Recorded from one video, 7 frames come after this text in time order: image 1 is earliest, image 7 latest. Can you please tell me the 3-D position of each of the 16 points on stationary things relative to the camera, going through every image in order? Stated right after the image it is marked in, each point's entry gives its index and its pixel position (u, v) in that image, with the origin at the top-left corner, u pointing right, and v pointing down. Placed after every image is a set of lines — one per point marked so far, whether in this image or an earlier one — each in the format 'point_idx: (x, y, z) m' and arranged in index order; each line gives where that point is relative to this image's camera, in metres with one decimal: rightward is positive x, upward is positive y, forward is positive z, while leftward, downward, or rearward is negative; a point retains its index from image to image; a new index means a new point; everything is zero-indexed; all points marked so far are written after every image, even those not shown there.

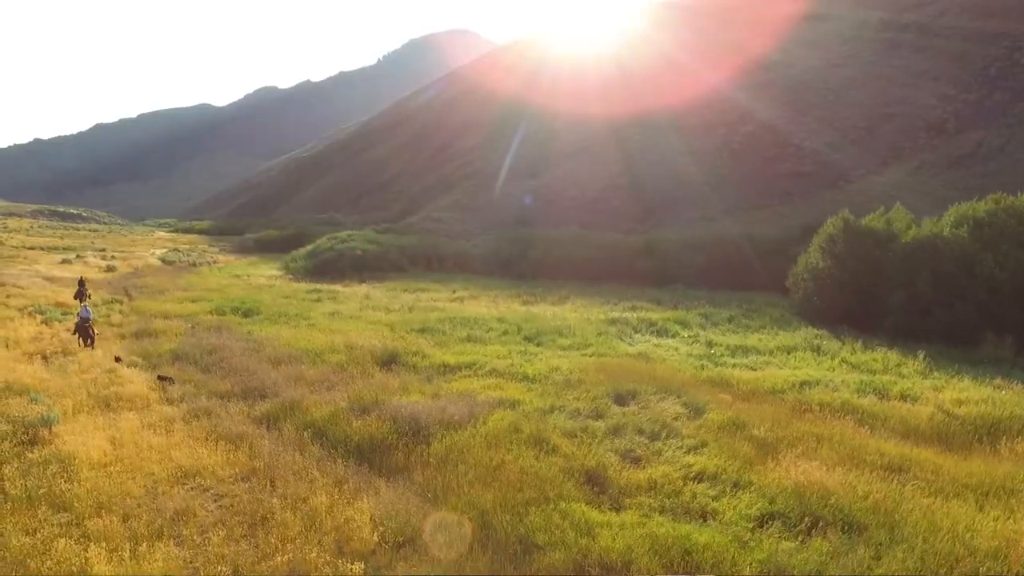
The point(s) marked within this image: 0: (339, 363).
0: (-15.6, -6.8, +13.3) m
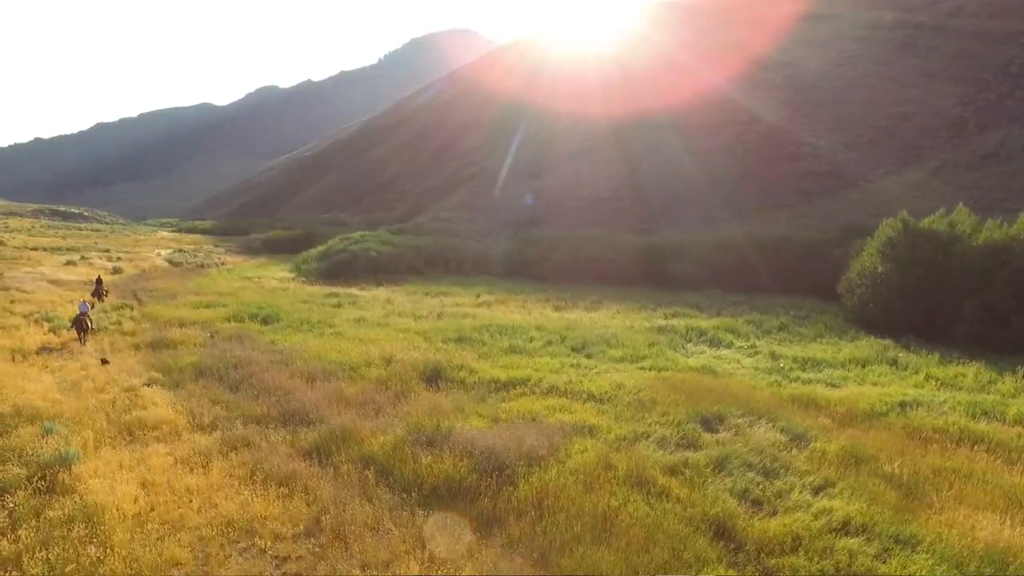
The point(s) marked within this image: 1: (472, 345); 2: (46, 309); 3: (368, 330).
0: (-10.7, -7.5, +12.1) m
1: (-4.2, -6.1, +15.9) m
2: (-61.0, -2.9, +19.2) m
3: (-17.1, -5.1, +17.5) m
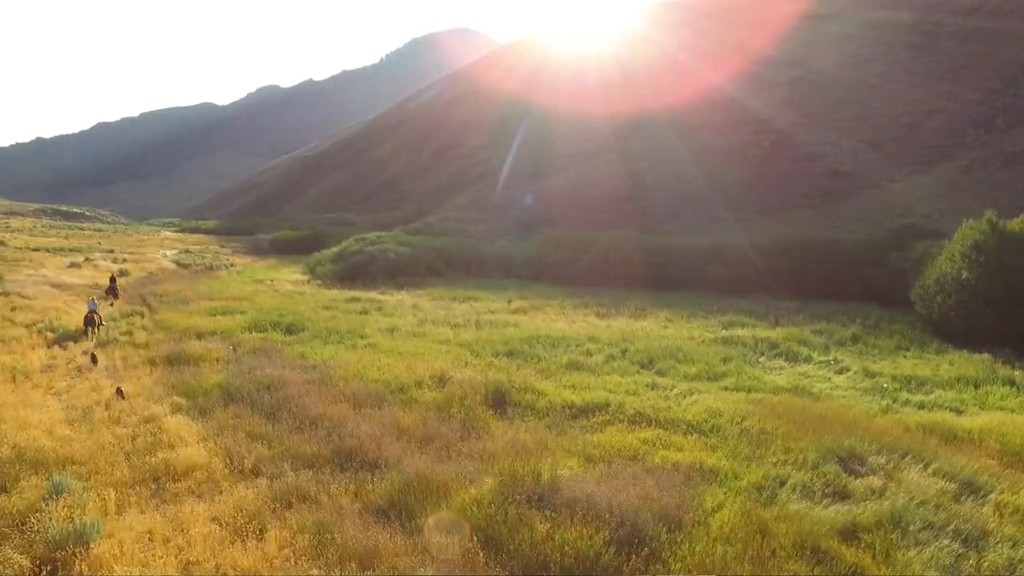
0: (-5.1, -8.2, +10.4) m
1: (+1.4, -6.9, +14.3) m
2: (-55.4, -3.6, +17.5) m
3: (-11.5, -5.9, +15.8) m
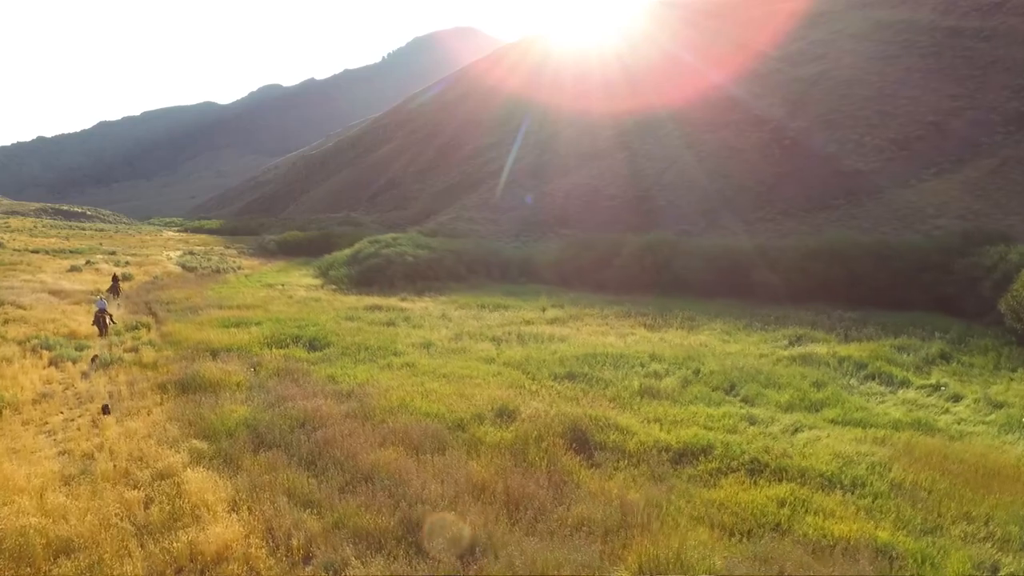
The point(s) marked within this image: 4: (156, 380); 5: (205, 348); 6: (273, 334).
0: (+0.1, -9.4, +8.6) m
1: (+6.6, -8.0, +12.5) m
2: (-50.1, -4.7, +15.8) m
3: (-6.2, -7.0, +14.0) m
4: (-28.8, -7.4, +11.9) m
5: (-31.0, -6.0, +14.8) m
6: (-26.8, -5.2, +16.4) m
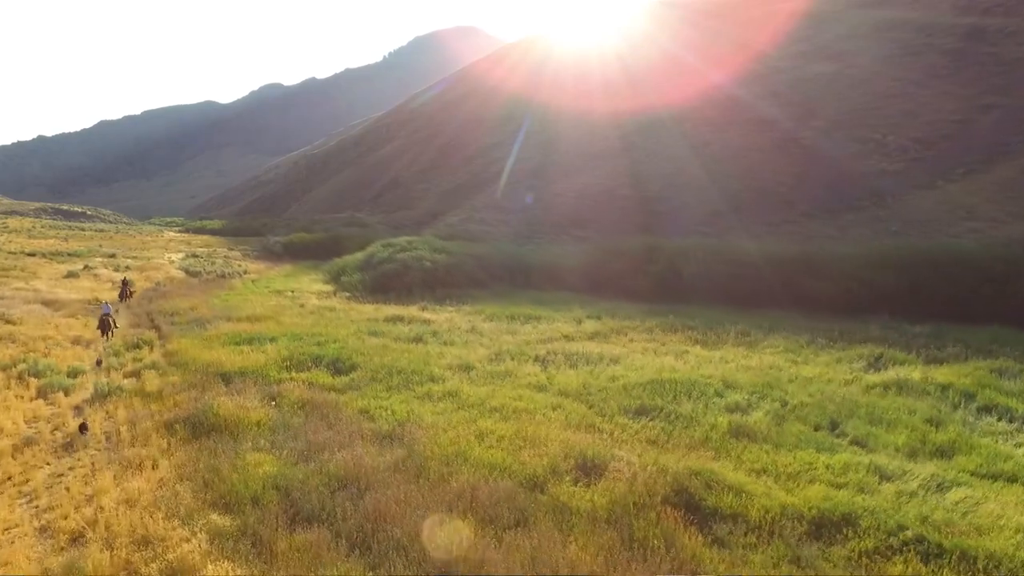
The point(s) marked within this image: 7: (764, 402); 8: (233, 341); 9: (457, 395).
0: (+4.8, -10.9, +6.8) m
1: (+11.3, -9.5, +10.7) m
2: (-45.4, -6.0, +14.0) m
3: (-1.5, -8.5, +12.2) m
4: (-24.1, -8.8, +10.1) m
5: (-26.3, -7.4, +13.0) m
6: (-22.1, -6.6, +14.6) m
7: (+20.2, -9.1, +11.7) m
8: (-31.1, -5.9, +16.4) m
9: (-4.5, -8.7, +11.9) m
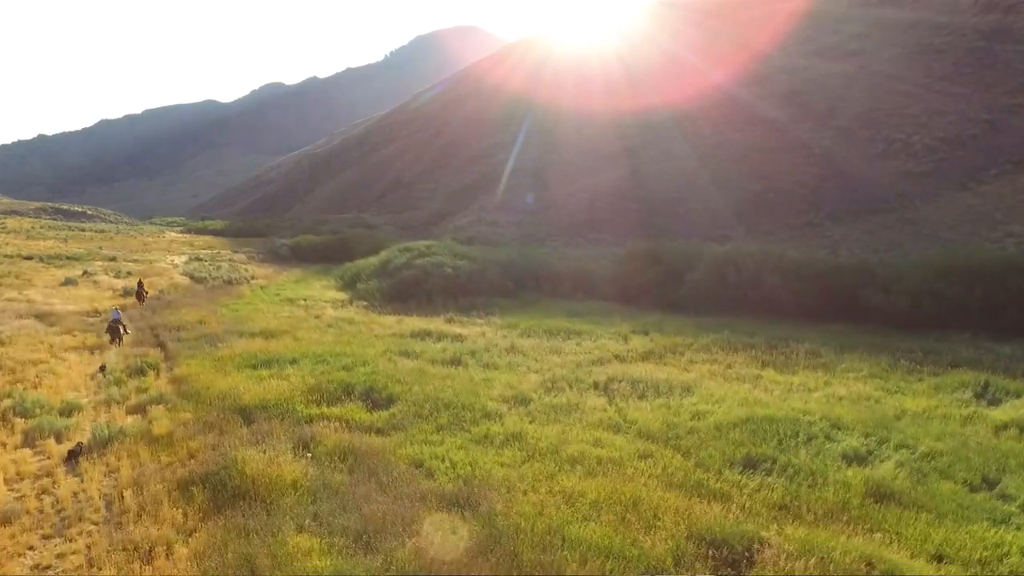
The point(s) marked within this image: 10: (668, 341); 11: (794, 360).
0: (+9.9, -12.5, +5.0) m
1: (+16.4, -11.1, +8.8) m
2: (-40.3, -7.5, +12.2) m
3: (+3.6, -10.1, +10.4) m
4: (-18.9, -10.4, +8.3) m
5: (-21.1, -8.9, +11.1) m
6: (-16.9, -8.1, +12.8) m
7: (+25.3, -10.8, +9.8) m
8: (-25.9, -7.5, +14.5) m
9: (+0.6, -10.3, +10.0) m
10: (+19.6, -6.5, +18.4) m
11: (+31.3, -7.9, +16.3) m
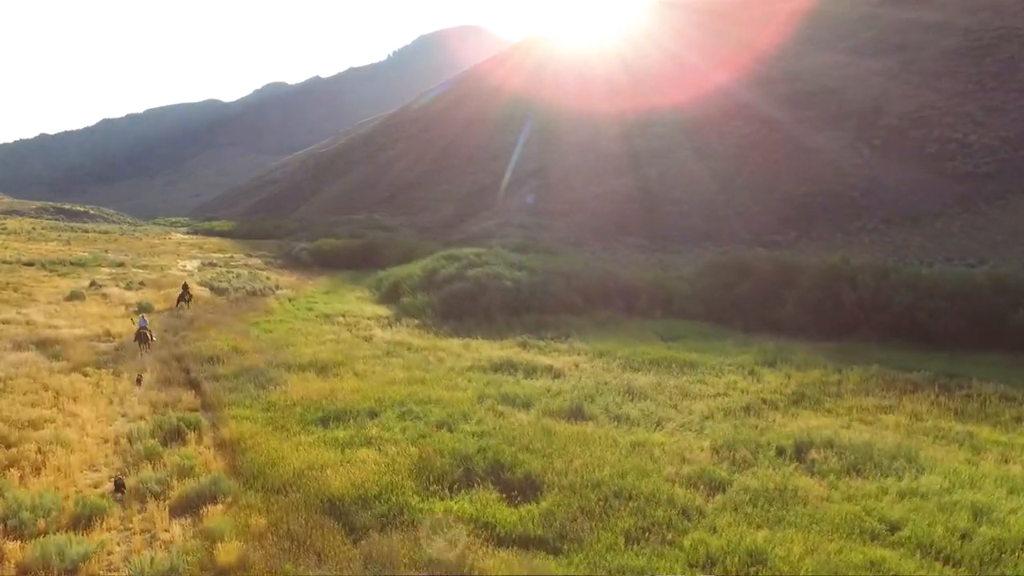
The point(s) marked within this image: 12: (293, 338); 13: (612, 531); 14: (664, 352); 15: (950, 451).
0: (+21.0, -14.9, +1.6) m
1: (+27.5, -13.5, +5.4) m
2: (-29.2, -9.8, +8.8) m
3: (+14.7, -12.5, +7.0) m
4: (-7.9, -12.7, +4.9) m
5: (-10.1, -11.3, +7.8) m
6: (-5.9, -10.5, +9.4) m
7: (+36.4, -13.2, +6.5) m
8: (-14.9, -9.8, +11.1) m
9: (+11.7, -12.6, +6.7) m
10: (+30.7, -9.0, +15.1) m
11: (+42.3, -10.4, +13.0) m
12: (-27.5, -6.3, +18.5) m
13: (+4.9, -12.1, +7.5) m
14: (+17.4, -7.3, +17.4) m
15: (+30.9, -11.3, +10.2) m
